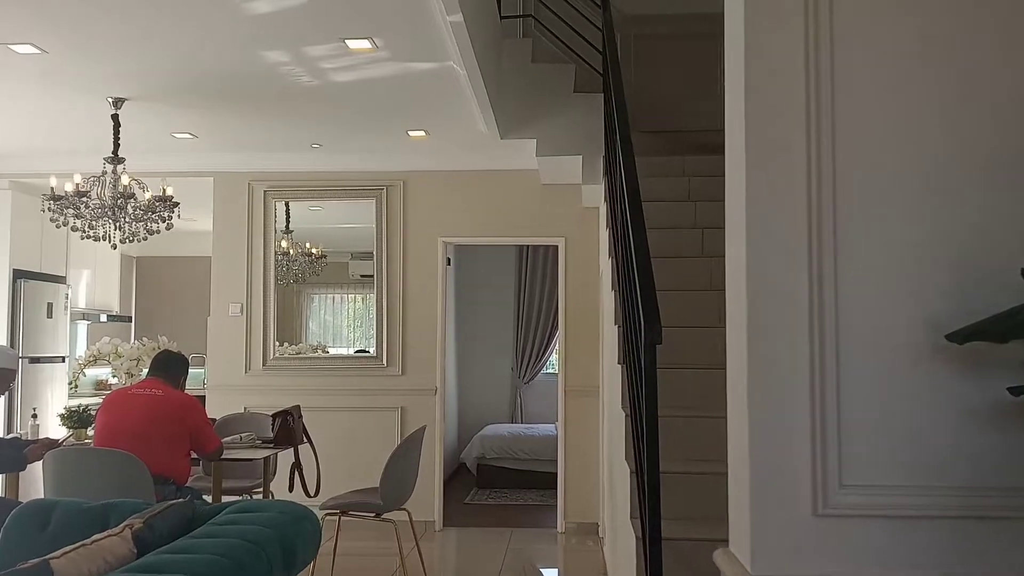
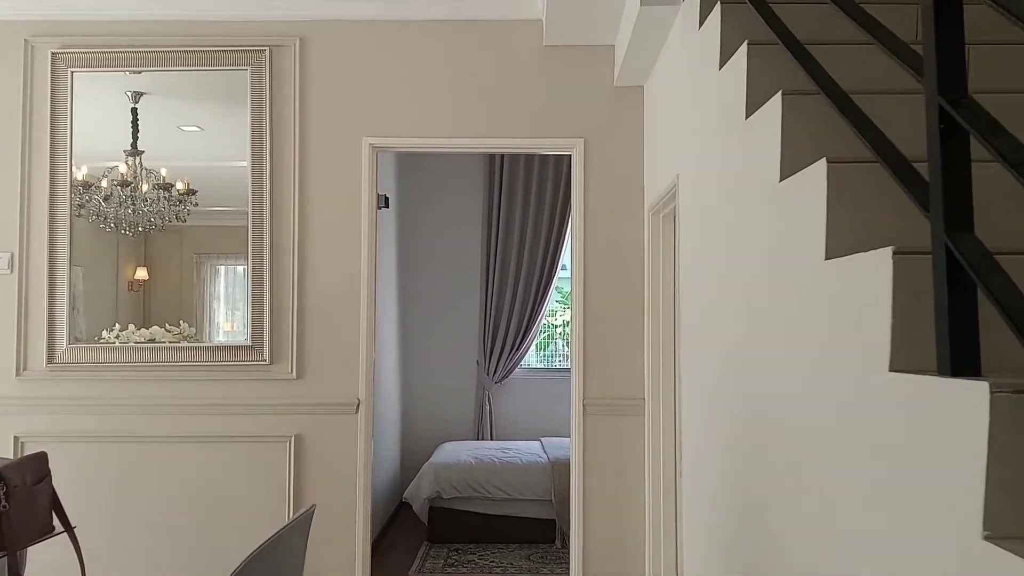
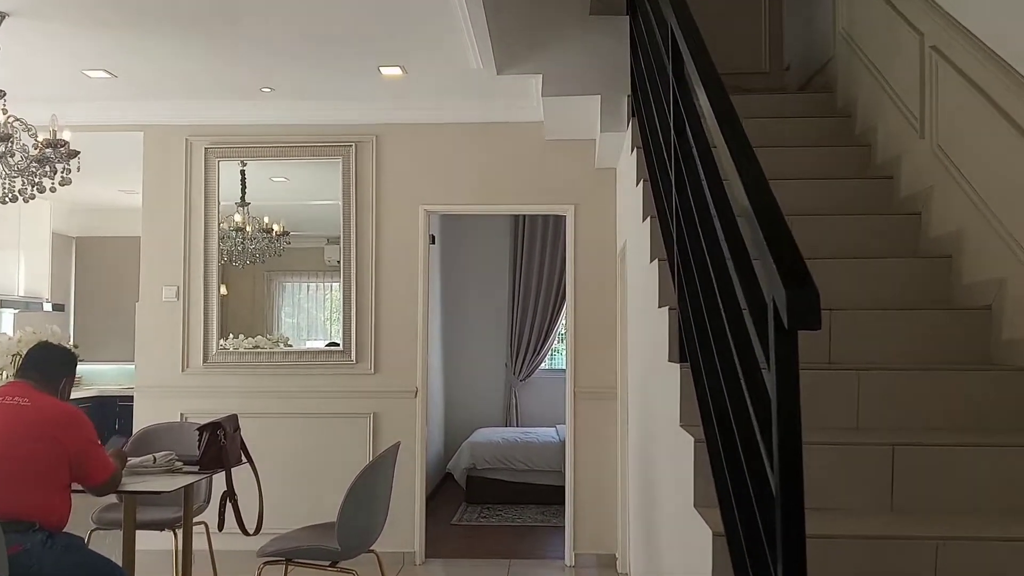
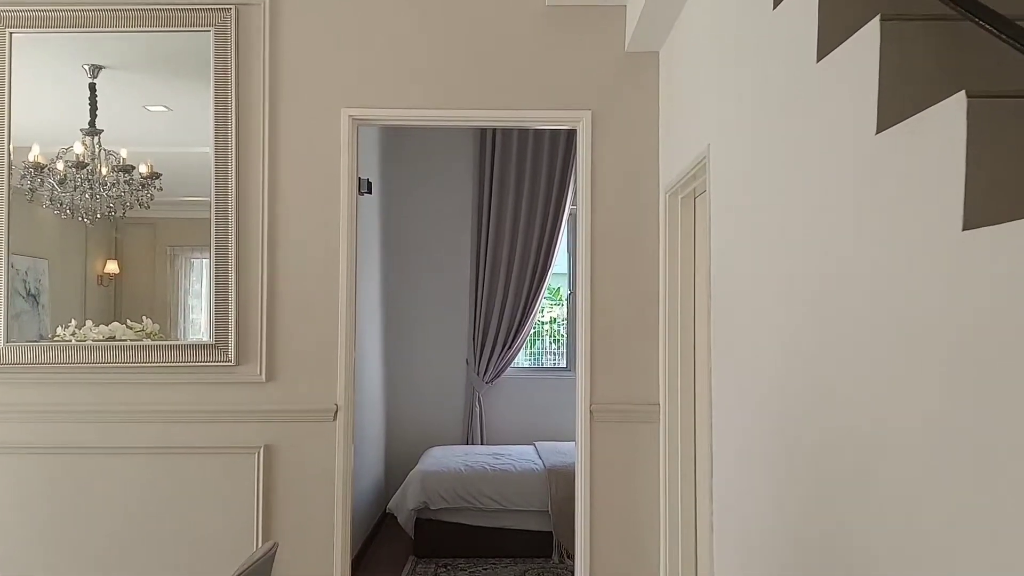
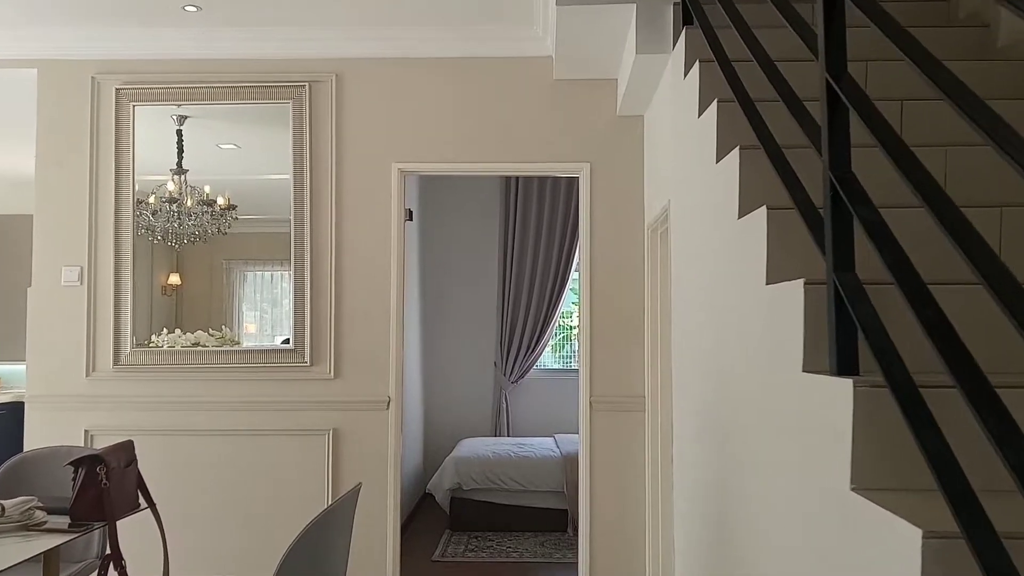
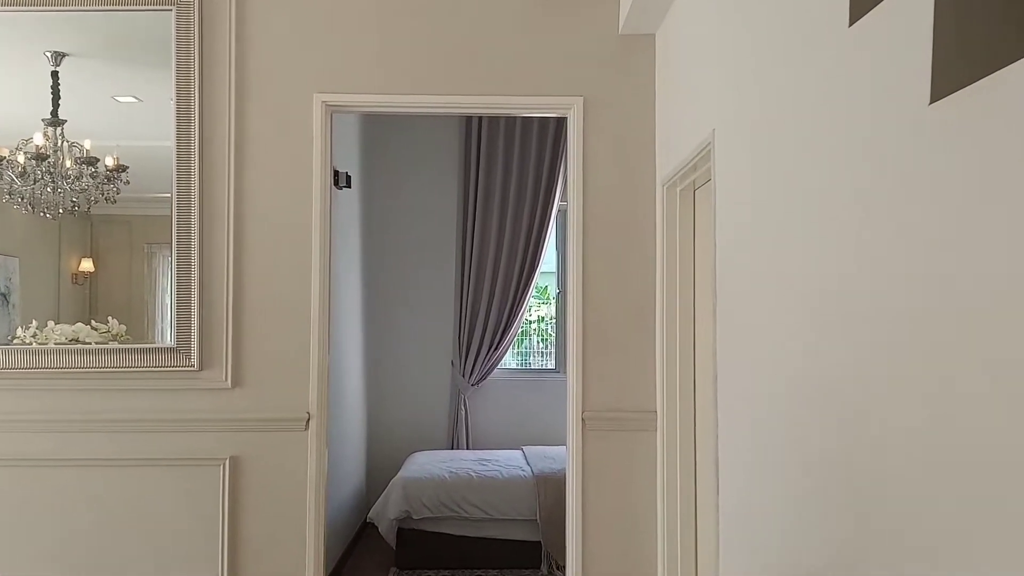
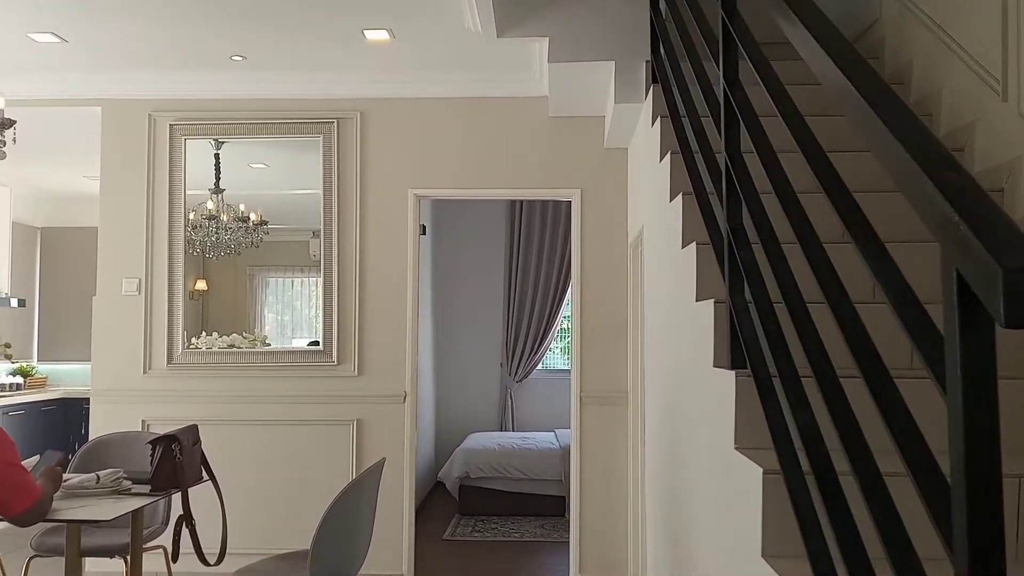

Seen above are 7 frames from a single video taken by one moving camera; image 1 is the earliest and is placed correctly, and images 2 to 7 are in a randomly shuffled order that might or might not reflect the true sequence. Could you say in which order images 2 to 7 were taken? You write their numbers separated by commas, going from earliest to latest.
3, 7, 5, 2, 4, 6
